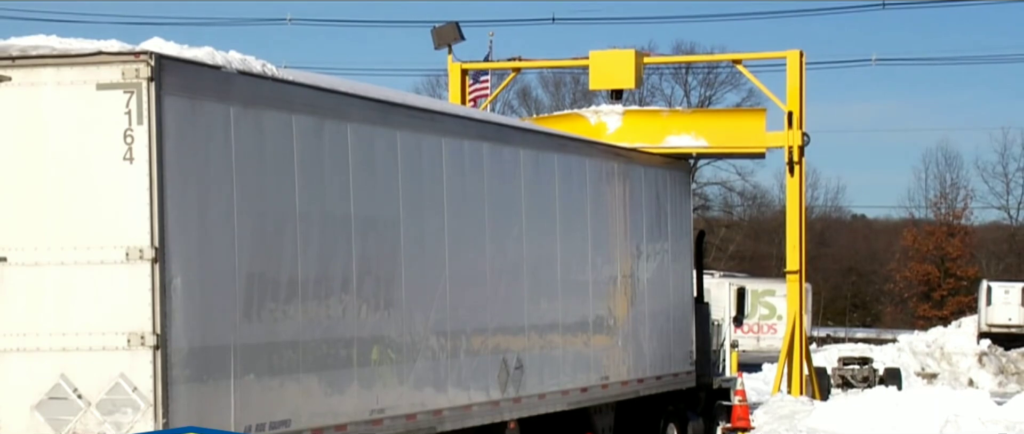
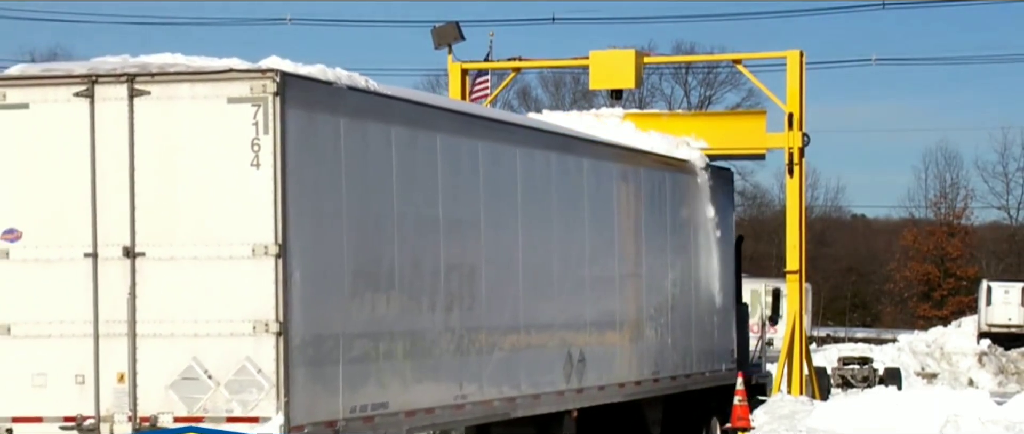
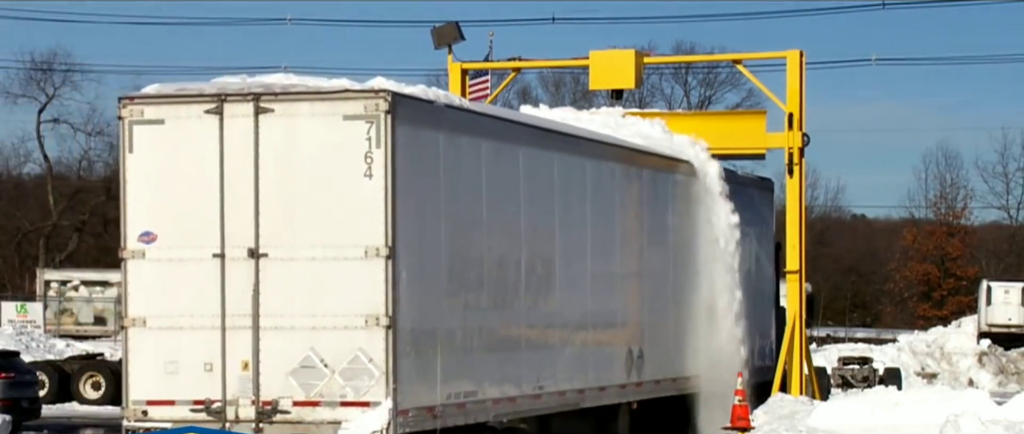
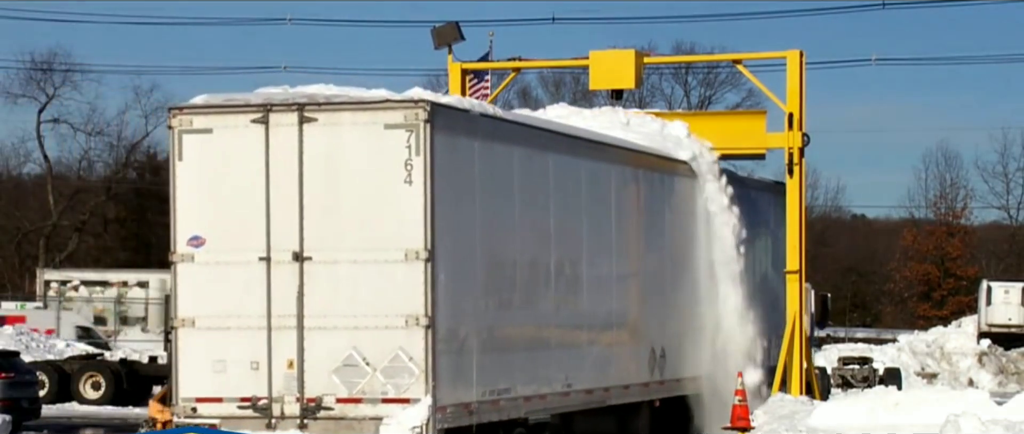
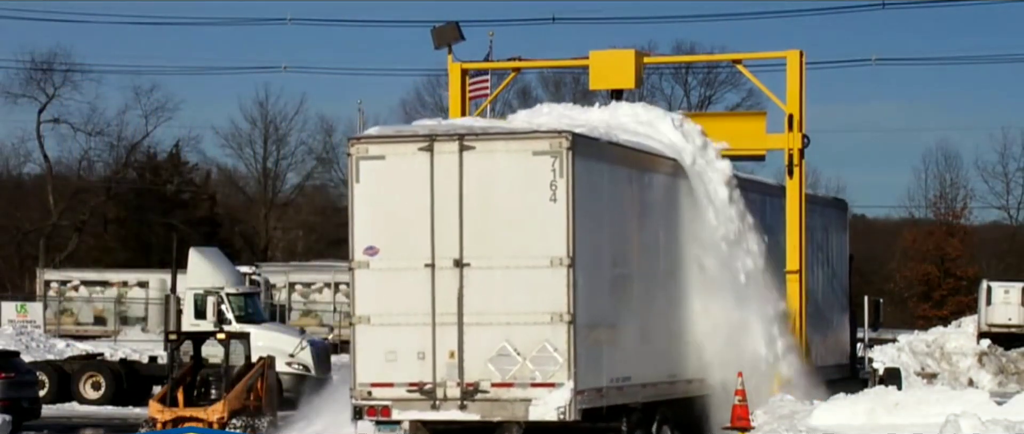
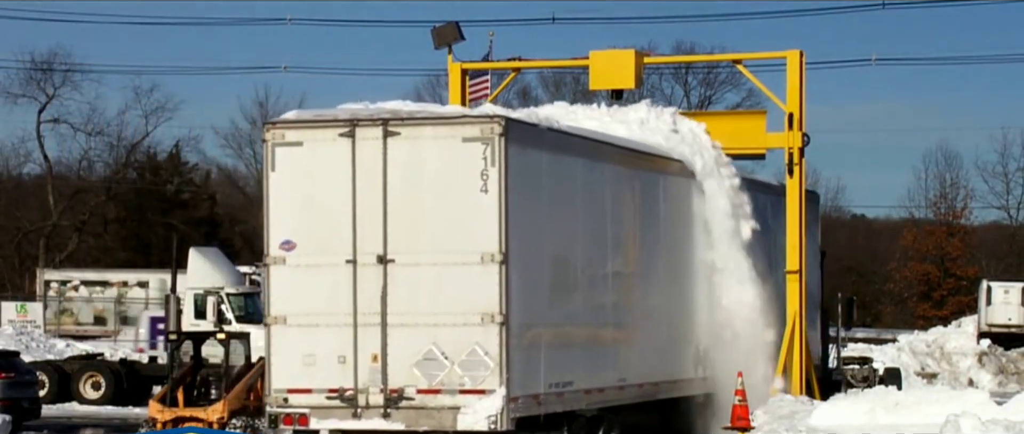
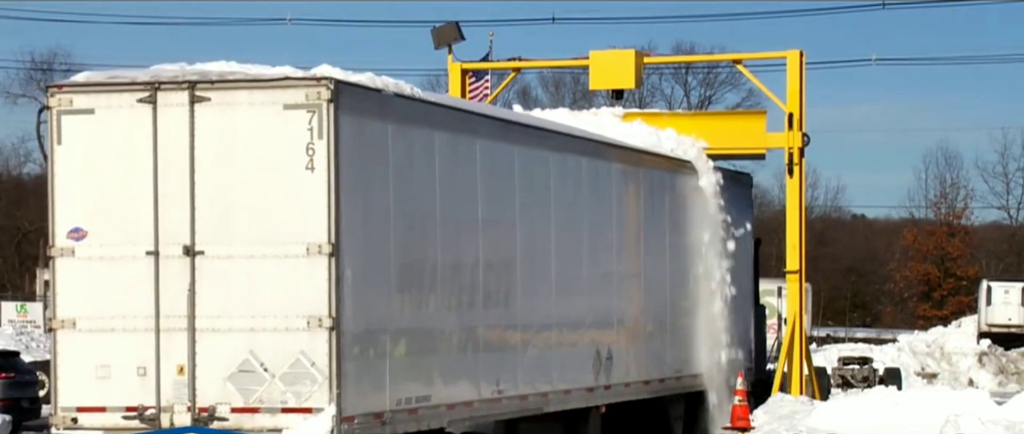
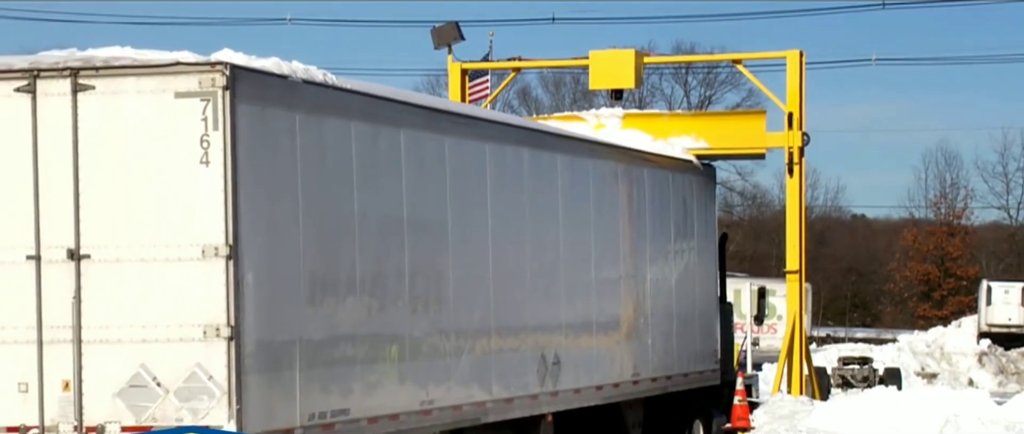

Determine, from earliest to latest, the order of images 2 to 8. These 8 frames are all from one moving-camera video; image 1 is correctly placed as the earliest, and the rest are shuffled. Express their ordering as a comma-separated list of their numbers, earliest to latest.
8, 2, 7, 3, 4, 6, 5
